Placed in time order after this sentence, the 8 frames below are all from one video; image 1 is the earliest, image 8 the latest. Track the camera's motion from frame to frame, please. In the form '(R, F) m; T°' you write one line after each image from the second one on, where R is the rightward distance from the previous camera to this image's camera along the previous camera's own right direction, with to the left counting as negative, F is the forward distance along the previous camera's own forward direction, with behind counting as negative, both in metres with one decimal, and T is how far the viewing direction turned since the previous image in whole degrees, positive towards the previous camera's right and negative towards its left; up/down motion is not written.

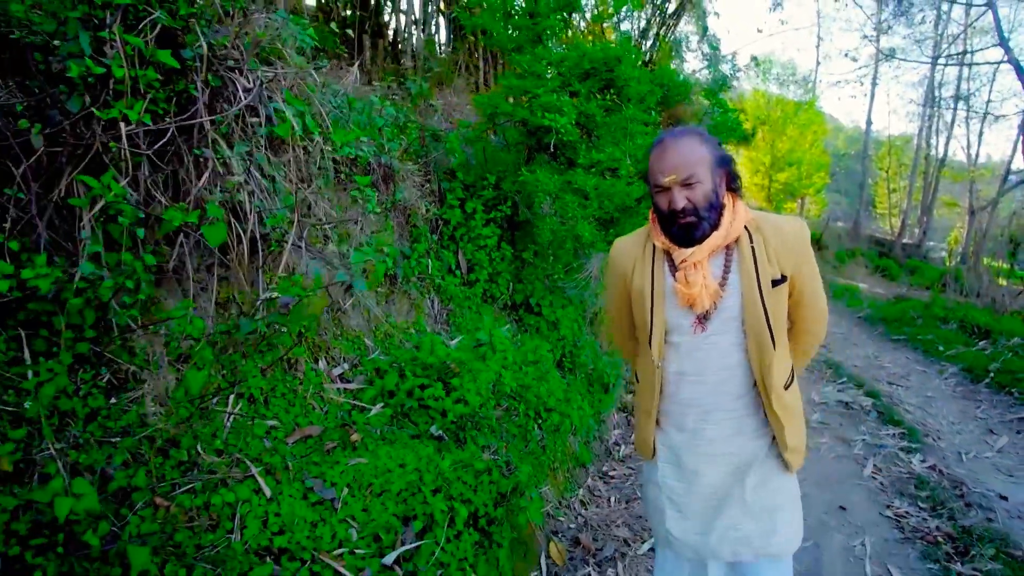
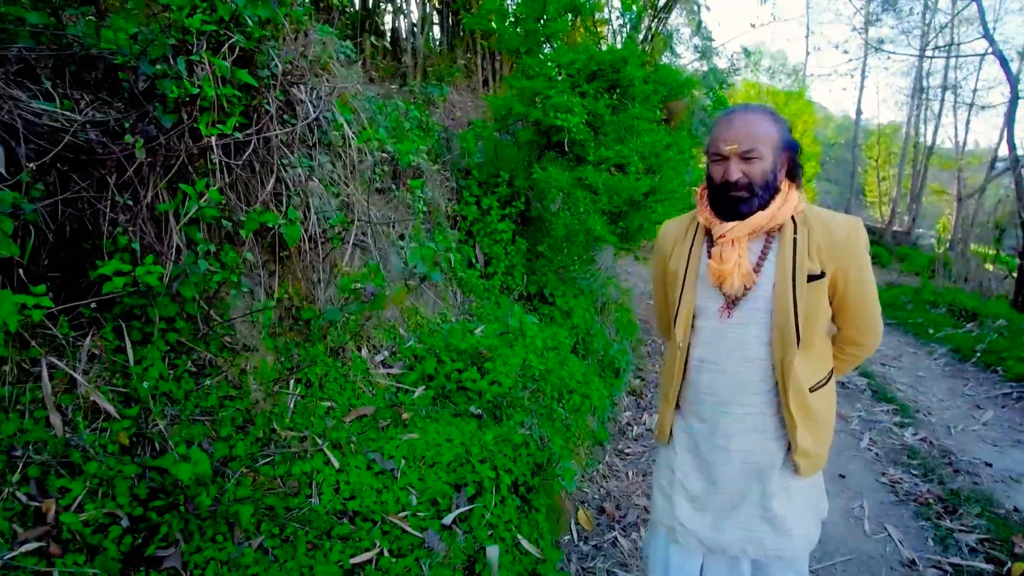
(-0.2, -0.3) m; +1°
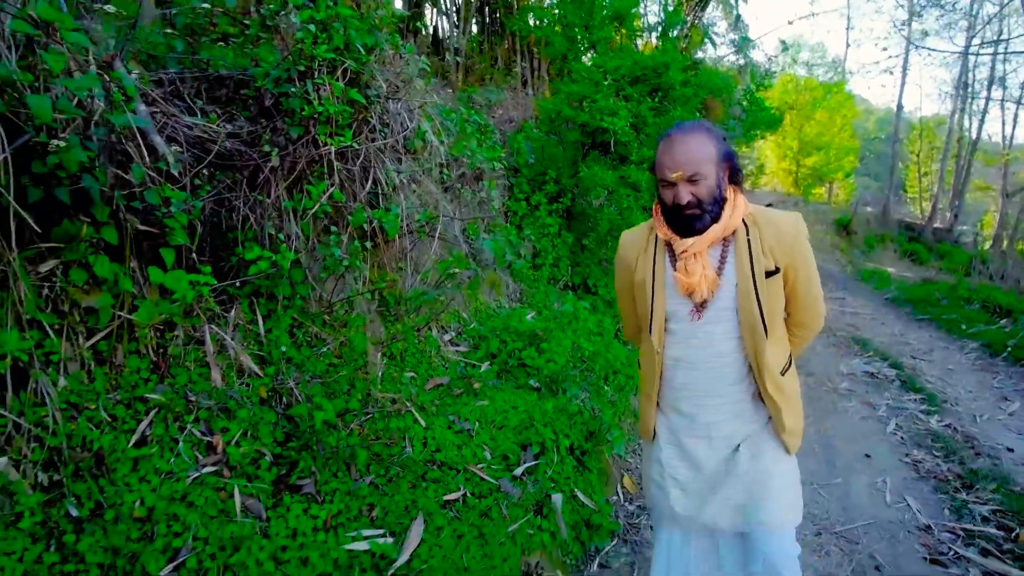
(-0.2, -0.5) m; -3°
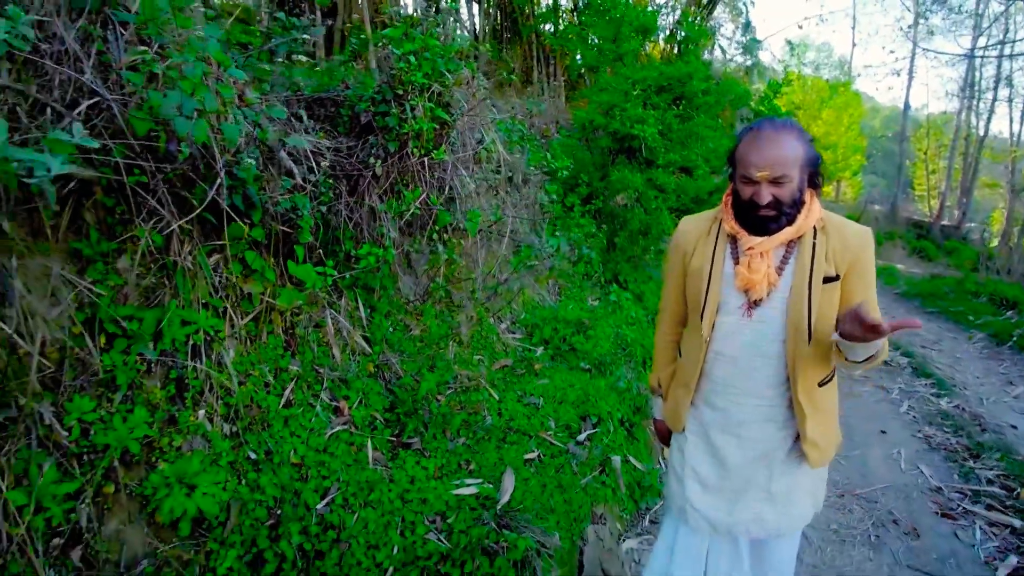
(-0.4, -0.5) m; -1°
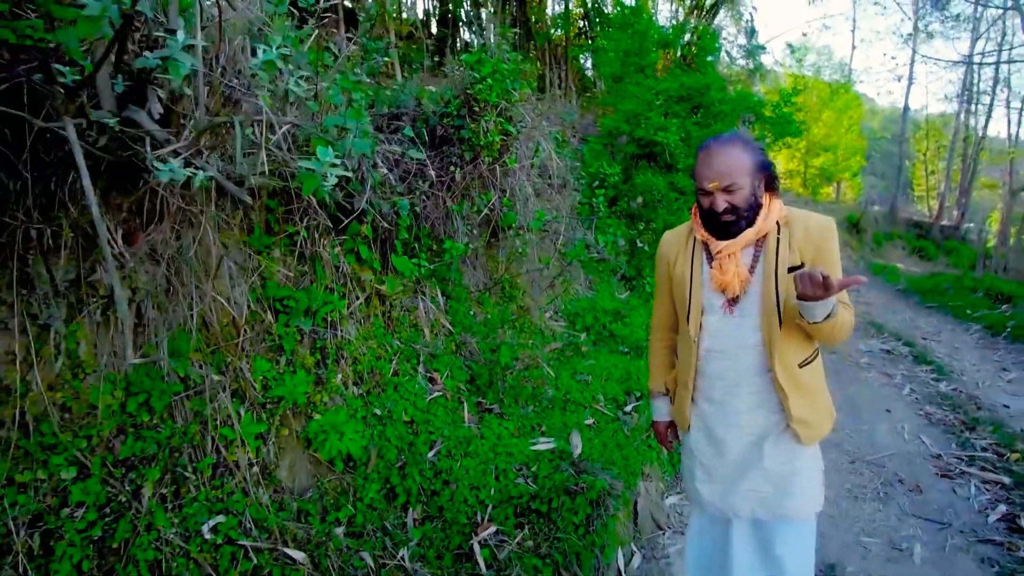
(-0.4, -0.5) m; 0°
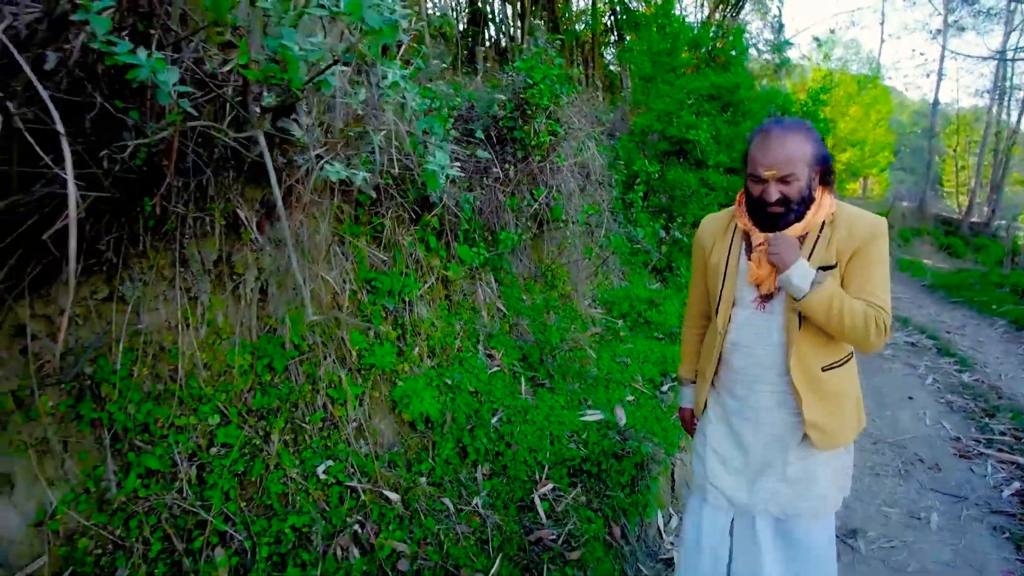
(-0.2, -0.4) m; -2°
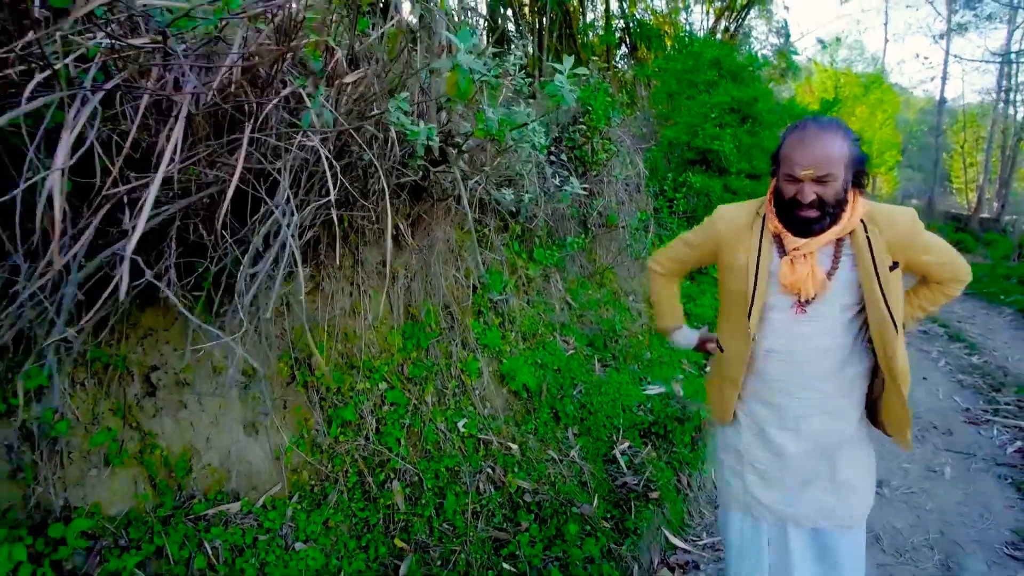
(-0.5, -0.7) m; -1°
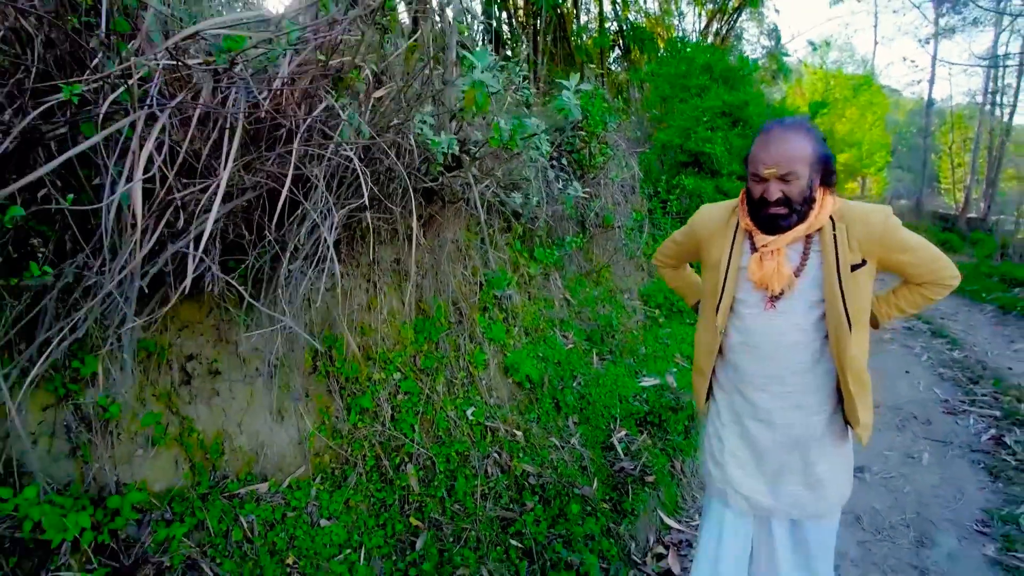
(-0.1, -0.2) m; +1°
